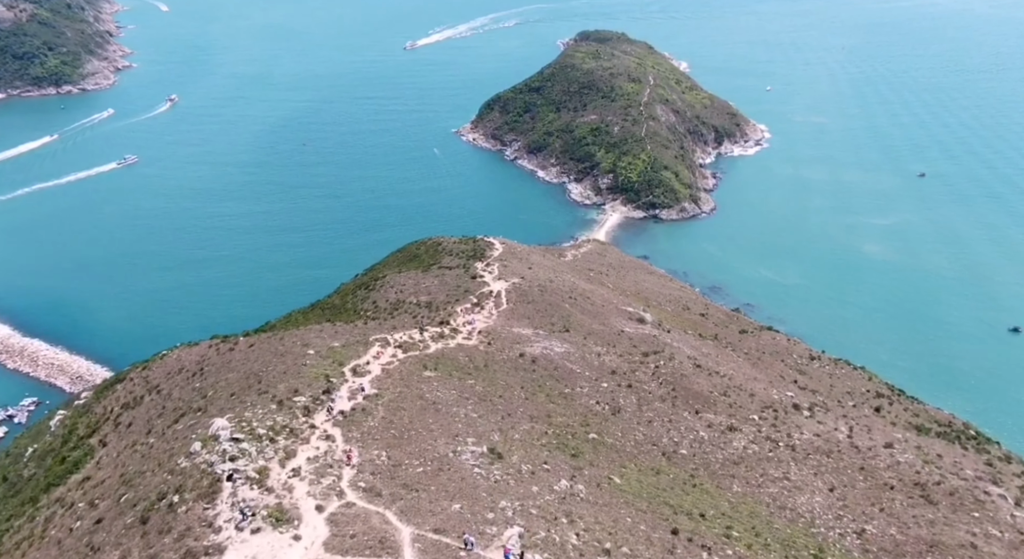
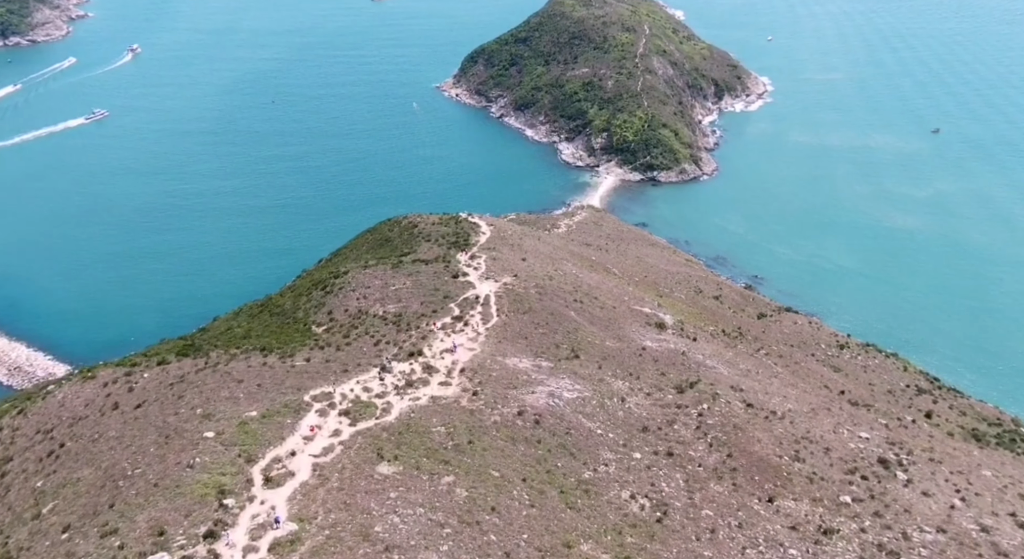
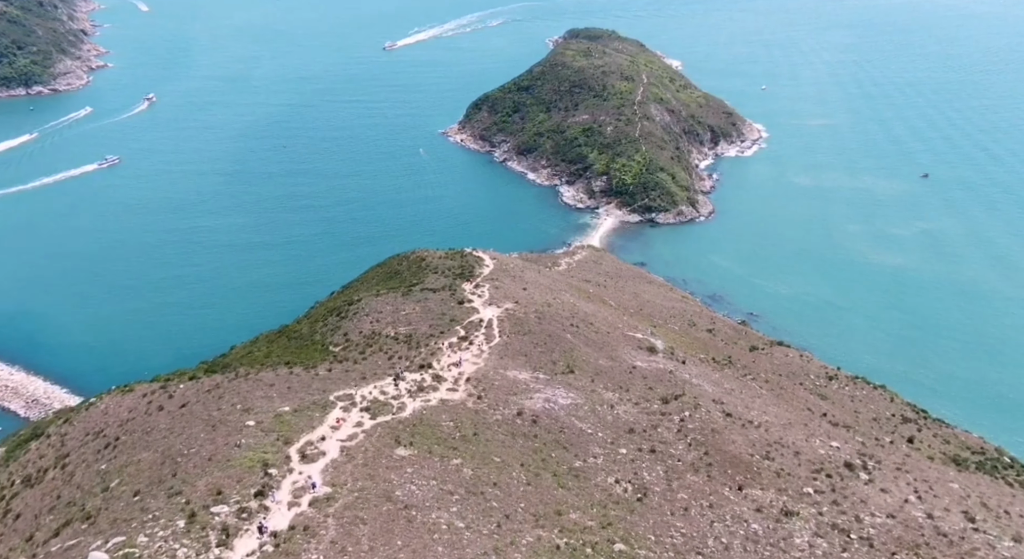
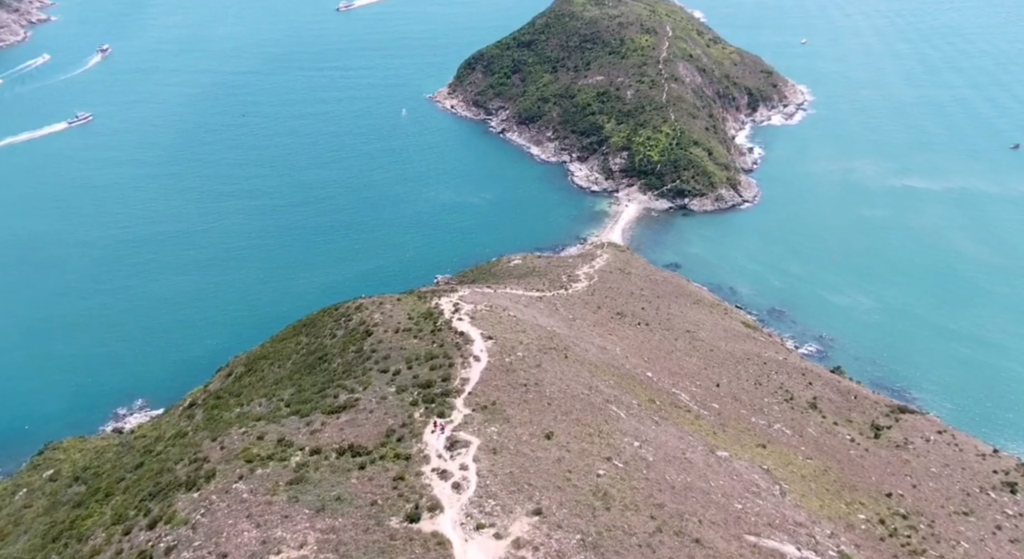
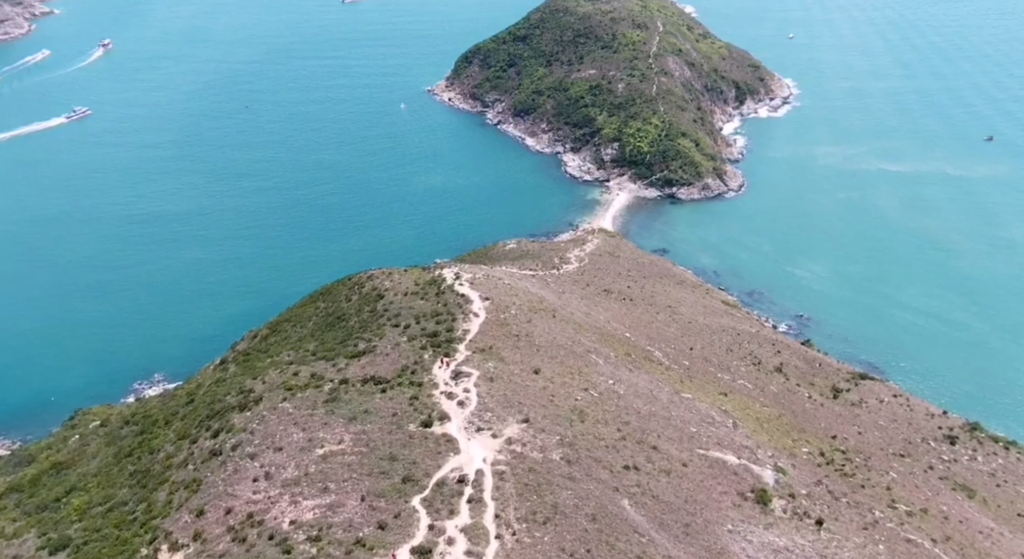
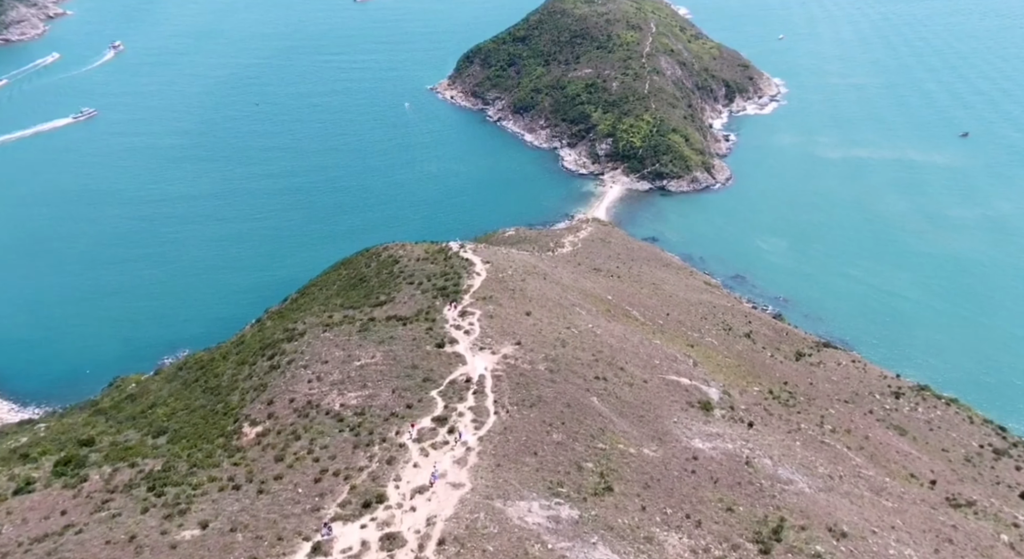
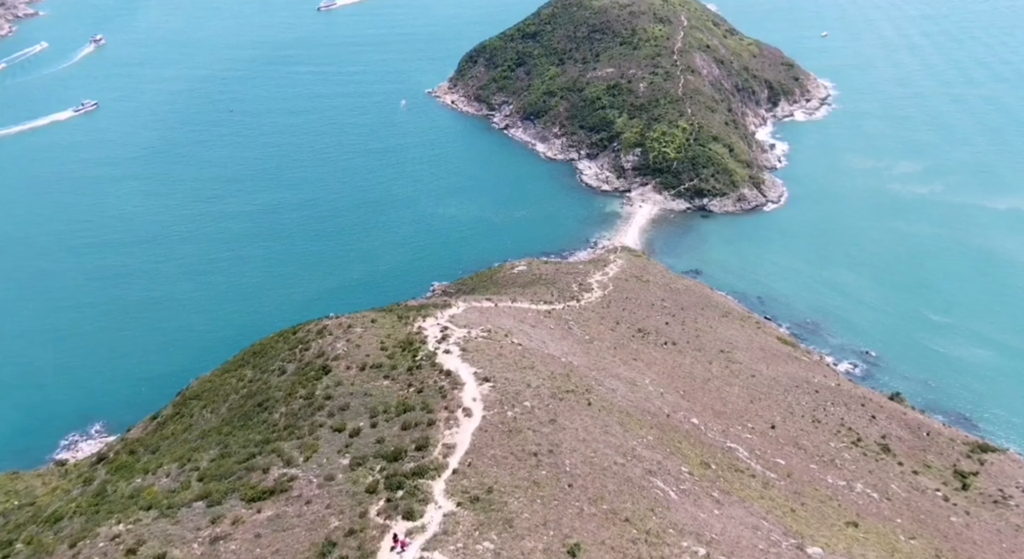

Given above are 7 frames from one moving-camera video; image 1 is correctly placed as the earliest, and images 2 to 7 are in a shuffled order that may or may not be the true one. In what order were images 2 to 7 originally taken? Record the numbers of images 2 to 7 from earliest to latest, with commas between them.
3, 2, 6, 5, 4, 7
